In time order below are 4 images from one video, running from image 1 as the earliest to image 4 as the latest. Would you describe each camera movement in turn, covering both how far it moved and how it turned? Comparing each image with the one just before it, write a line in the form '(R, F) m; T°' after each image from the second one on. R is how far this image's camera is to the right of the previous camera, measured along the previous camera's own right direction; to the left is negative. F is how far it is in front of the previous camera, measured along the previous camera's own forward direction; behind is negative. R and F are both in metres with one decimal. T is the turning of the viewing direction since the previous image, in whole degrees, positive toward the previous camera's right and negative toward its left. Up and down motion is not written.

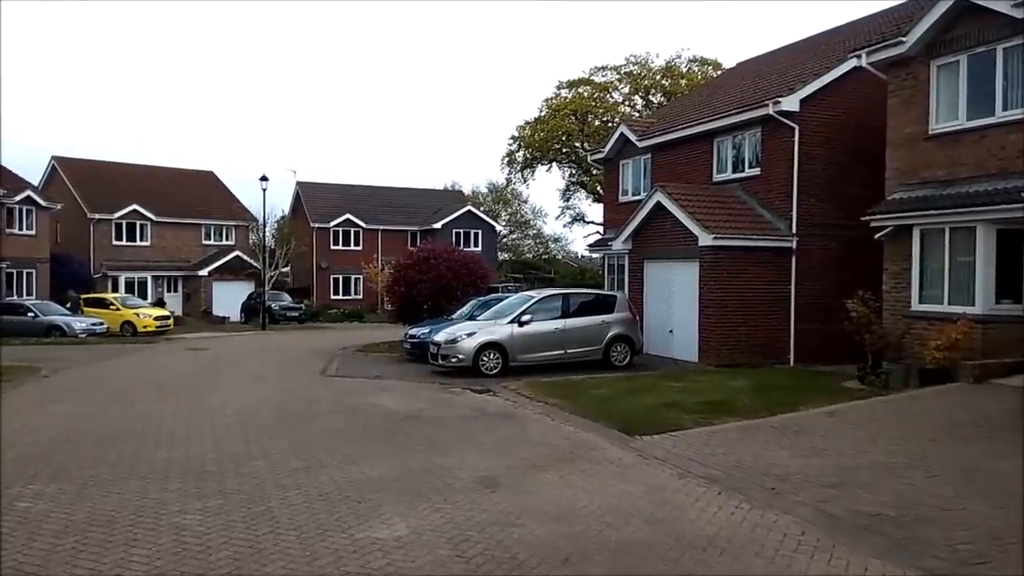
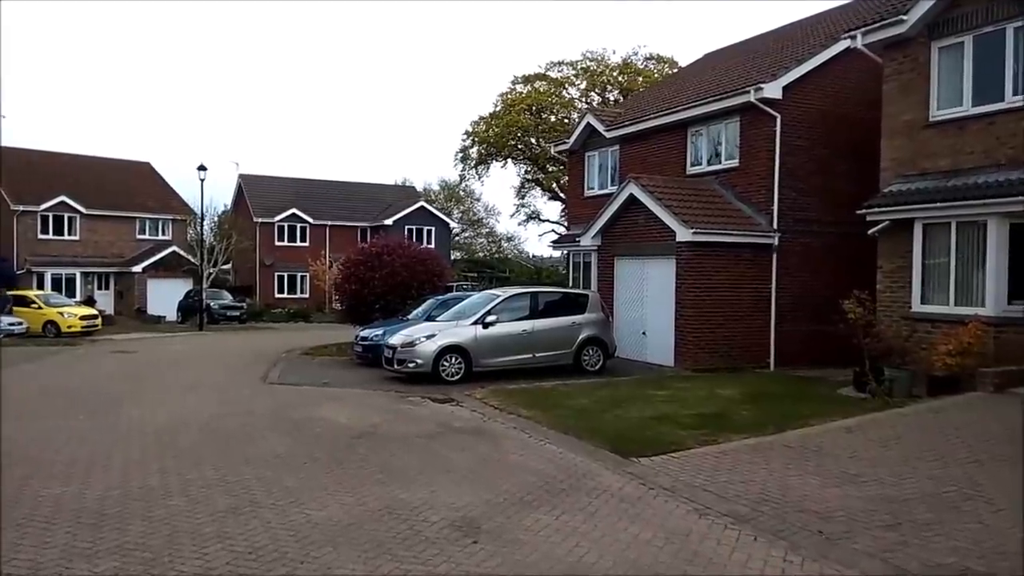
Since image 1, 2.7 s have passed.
(-0.3, +1.6) m; +4°
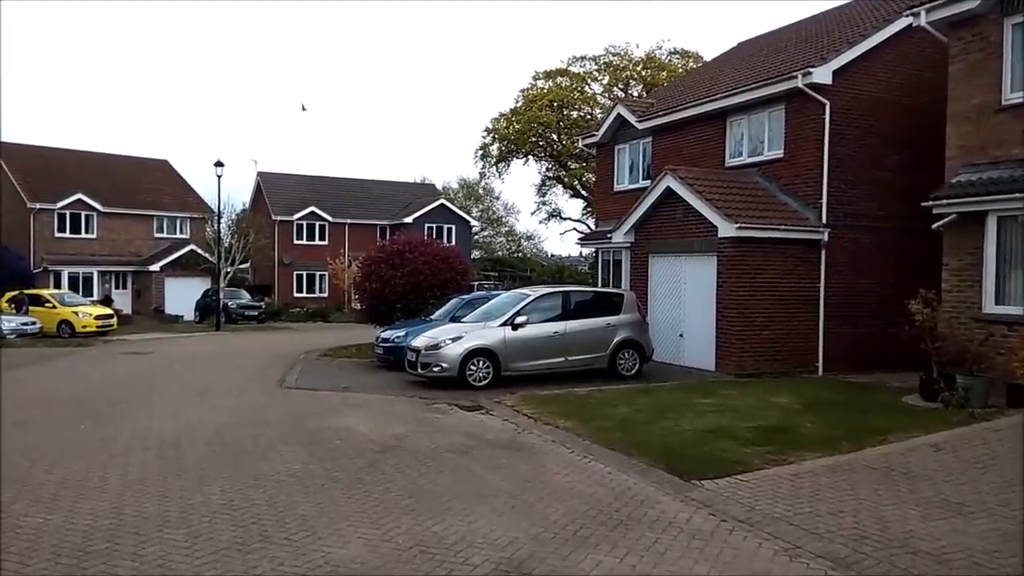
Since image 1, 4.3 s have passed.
(-0.3, +1.0) m; -1°
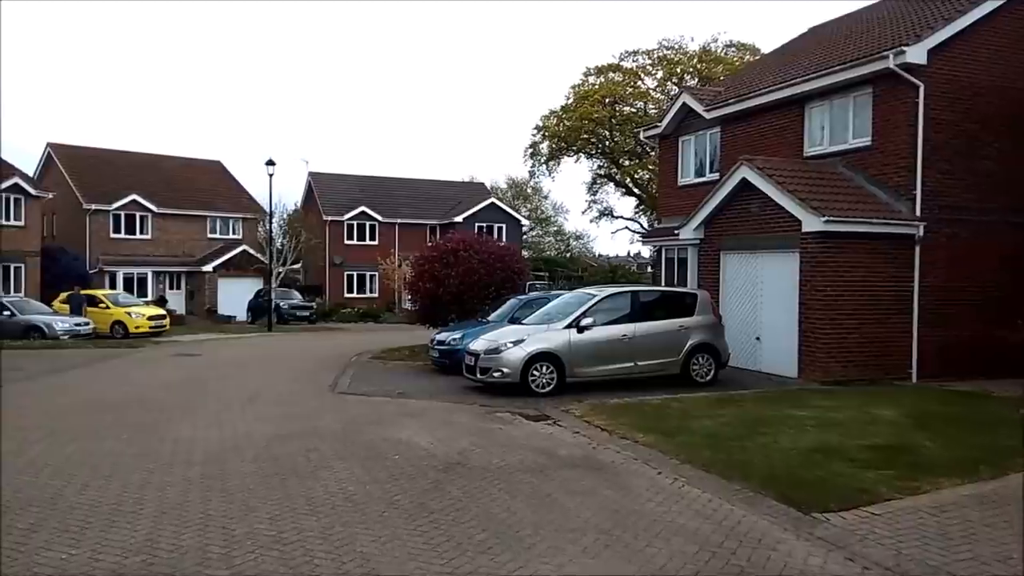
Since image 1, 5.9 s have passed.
(-0.3, +1.0) m; -3°
